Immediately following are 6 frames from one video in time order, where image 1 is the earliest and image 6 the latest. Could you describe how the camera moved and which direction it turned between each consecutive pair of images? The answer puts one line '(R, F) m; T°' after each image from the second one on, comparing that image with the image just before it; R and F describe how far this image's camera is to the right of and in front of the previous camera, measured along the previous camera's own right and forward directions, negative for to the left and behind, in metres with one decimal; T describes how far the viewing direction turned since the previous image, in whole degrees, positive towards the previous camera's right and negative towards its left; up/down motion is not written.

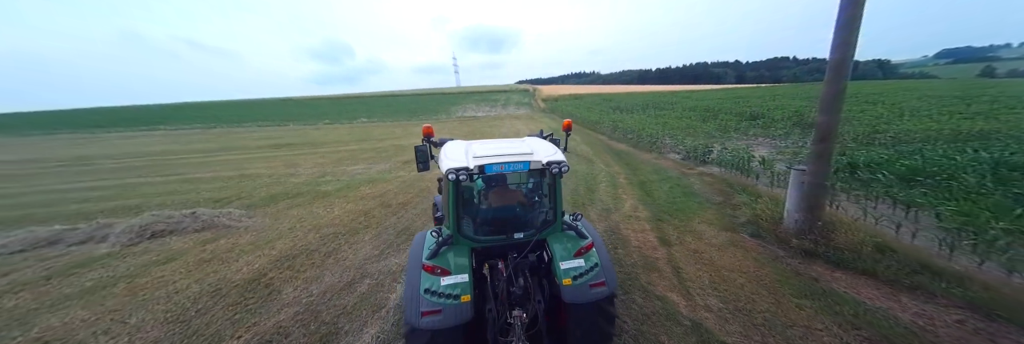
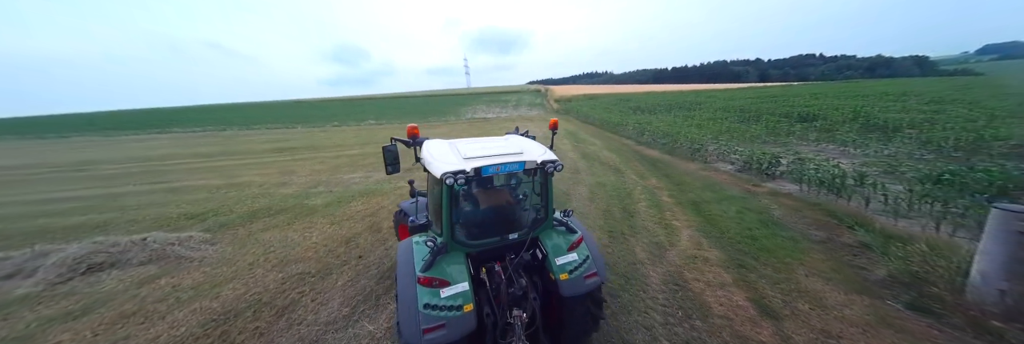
(-0.2, +1.4) m; -2°
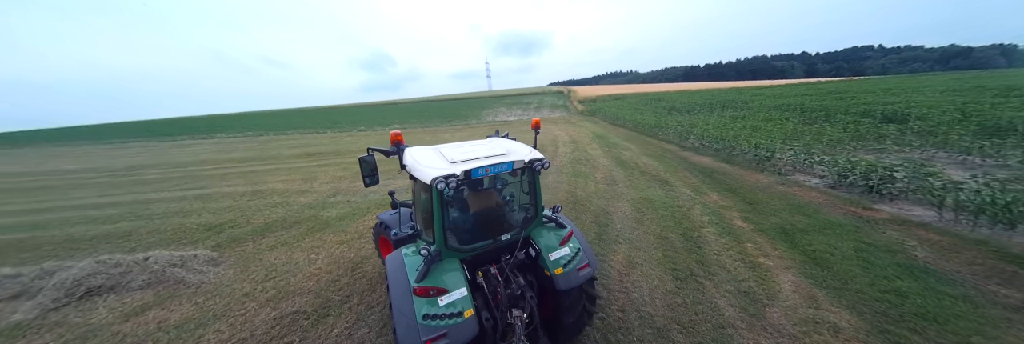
(-0.2, +0.9) m; -5°
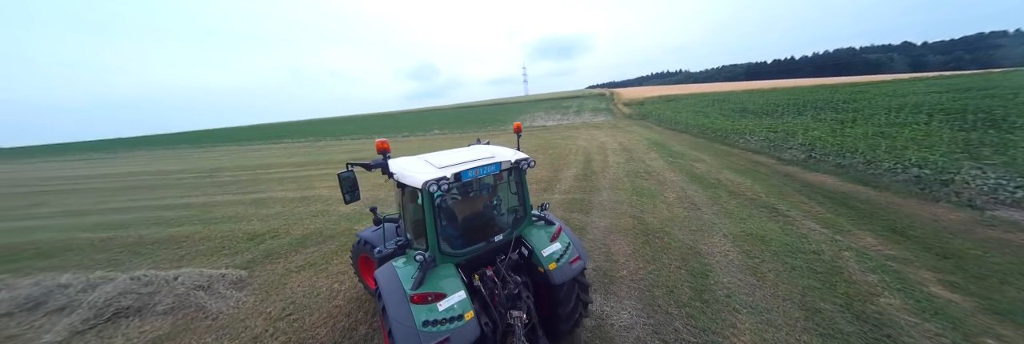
(-0.4, +1.1) m; -8°
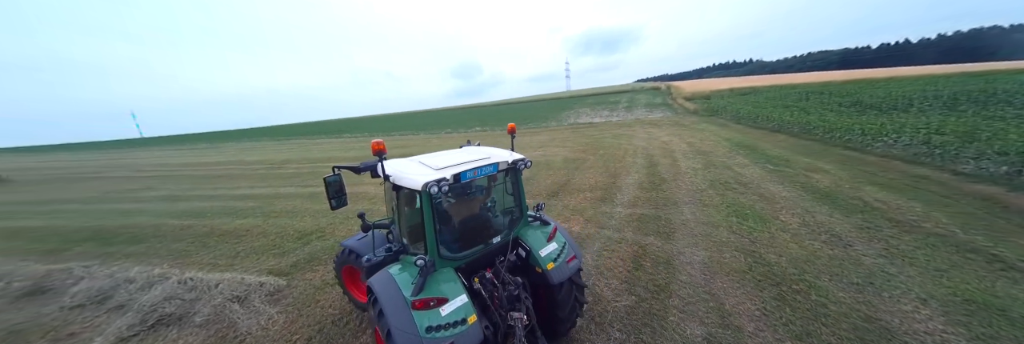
(-0.4, +1.0) m; -9°
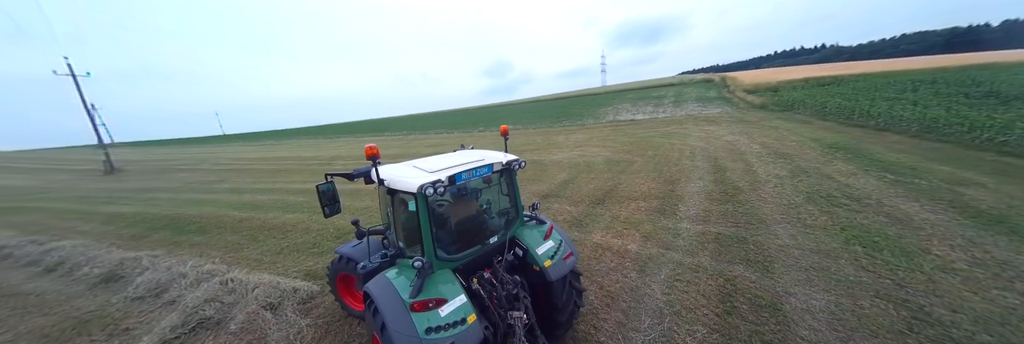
(-0.3, +0.7) m; -7°
